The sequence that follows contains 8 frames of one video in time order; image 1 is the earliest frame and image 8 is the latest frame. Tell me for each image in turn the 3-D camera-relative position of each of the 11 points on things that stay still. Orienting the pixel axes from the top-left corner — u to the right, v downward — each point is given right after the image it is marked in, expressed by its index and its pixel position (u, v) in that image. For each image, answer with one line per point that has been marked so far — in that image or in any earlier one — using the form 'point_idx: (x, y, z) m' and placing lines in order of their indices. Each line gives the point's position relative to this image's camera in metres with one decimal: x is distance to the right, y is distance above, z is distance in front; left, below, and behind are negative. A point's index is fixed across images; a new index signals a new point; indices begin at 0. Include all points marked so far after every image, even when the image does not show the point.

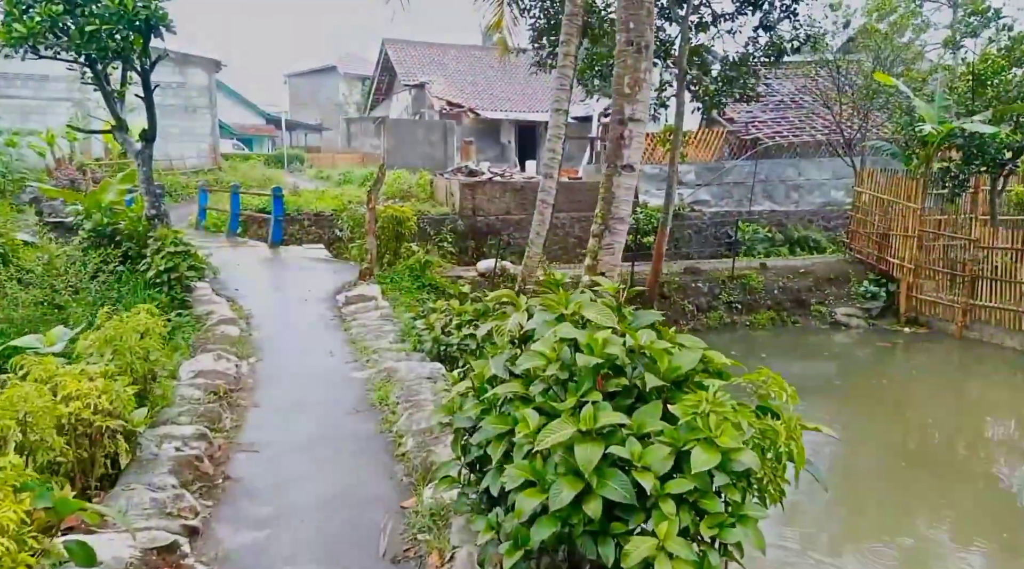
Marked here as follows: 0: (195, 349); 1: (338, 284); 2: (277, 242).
0: (-2.4, -0.5, +5.7) m
1: (-2.0, 0.0, +8.8) m
2: (-3.4, +0.6, +10.7) m
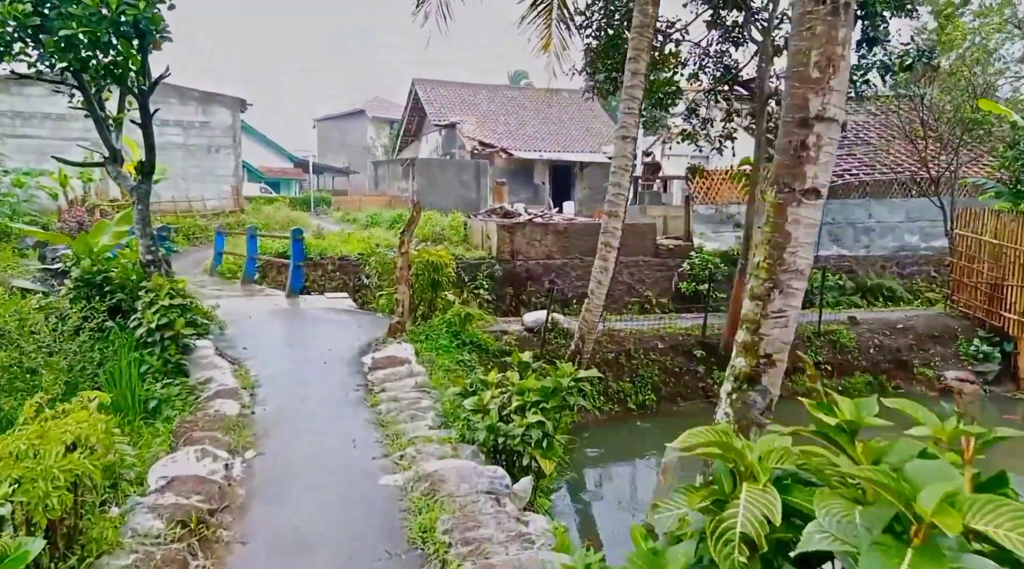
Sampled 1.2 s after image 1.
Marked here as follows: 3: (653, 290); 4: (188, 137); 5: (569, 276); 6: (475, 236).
0: (-2.0, -0.9, +4.4) m
1: (-1.5, -0.6, +7.5) m
2: (-2.7, -0.1, +9.5) m
3: (+2.5, -0.1, +13.1) m
4: (-7.9, +3.6, +18.5) m
5: (+1.0, +0.1, +13.2) m
6: (-0.7, +0.9, +13.8) m
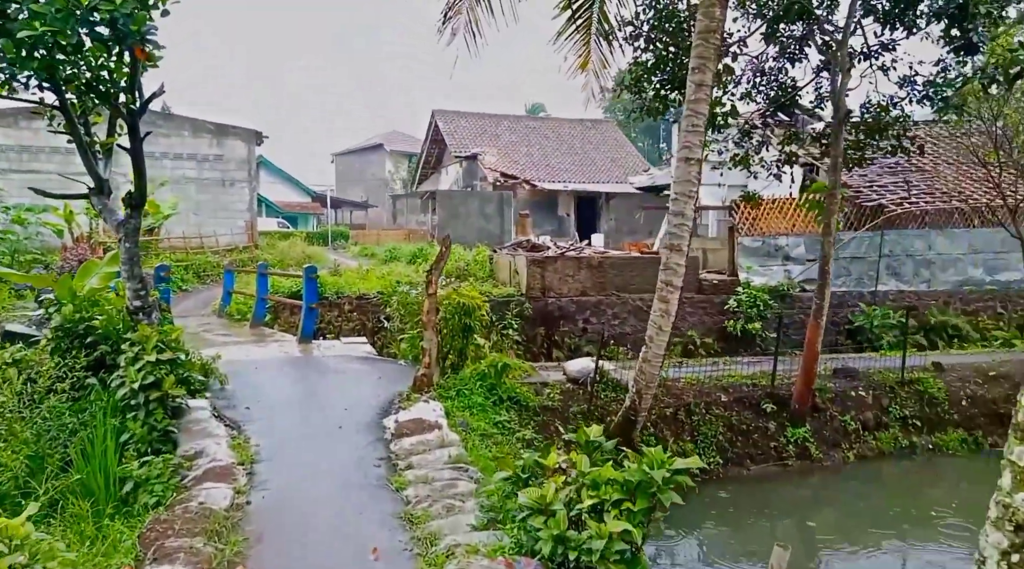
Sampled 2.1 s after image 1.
0: (-1.6, -1.2, +3.3) m
1: (-1.1, -1.0, +6.5) m
2: (-2.3, -0.6, +8.5) m
3: (+3.0, -0.7, +12.0) m
4: (-7.3, +2.7, +17.8) m
5: (+1.5, -0.5, +12.2) m
6: (-0.2, +0.2, +12.9) m
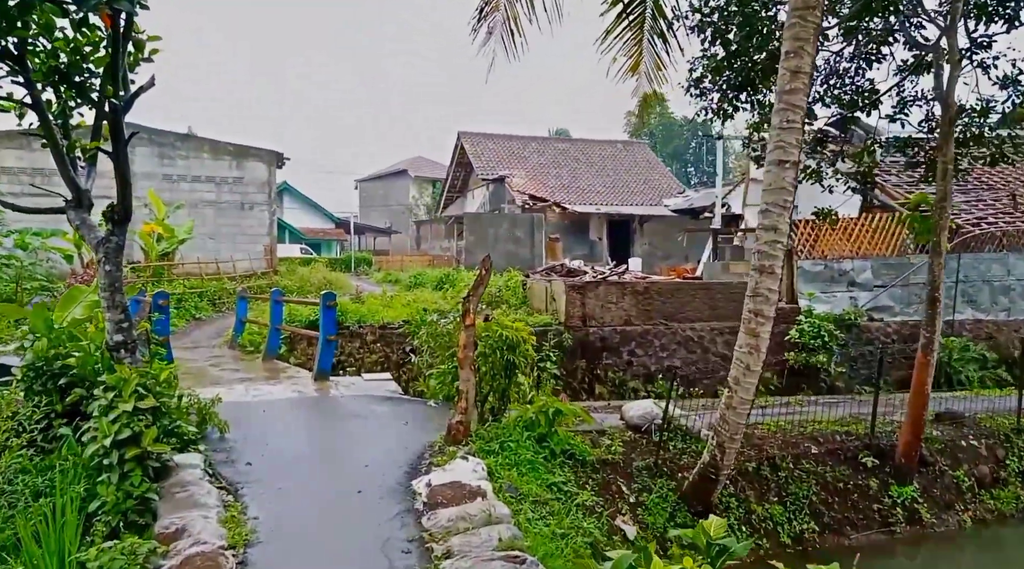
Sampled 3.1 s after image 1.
0: (-1.3, -1.3, +2.3) m
1: (-0.7, -1.2, +5.4) m
2: (-1.9, -0.9, +7.5) m
3: (+3.5, -1.1, +10.9) m
4: (-6.6, +2.1, +17.0) m
5: (+2.0, -0.9, +11.1) m
6: (+0.4, -0.2, +11.8) m
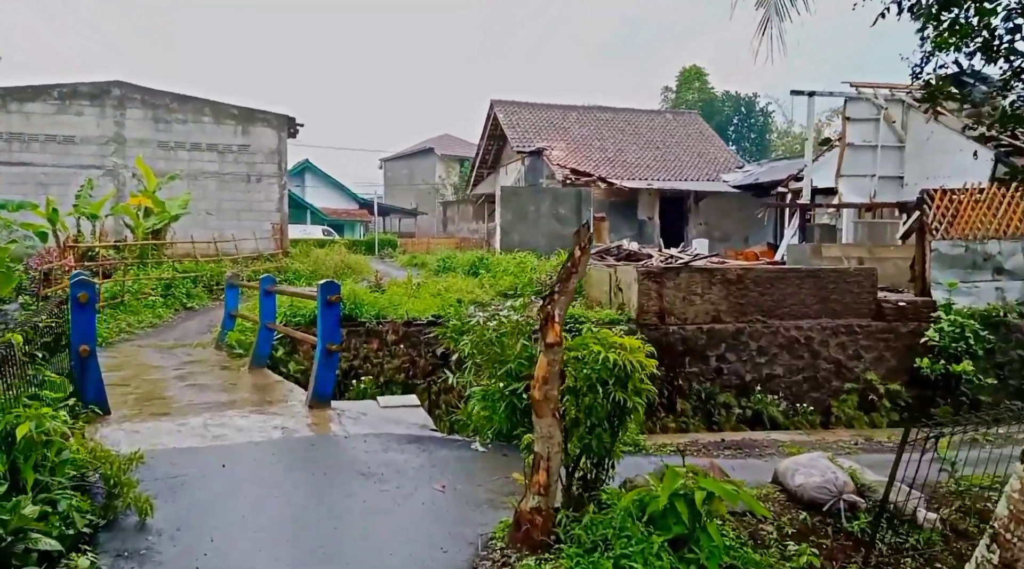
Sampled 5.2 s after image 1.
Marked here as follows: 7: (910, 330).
0: (-1.0, -1.3, +0.1) m
1: (-0.2, -1.1, +3.2) m
2: (-1.3, -0.8, +5.3) m
3: (+4.2, -1.0, +8.5) m
4: (-5.7, +2.4, +14.9) m
5: (+2.7, -0.8, +8.7) m
6: (+1.1, 0.0, +9.5) m
7: (+4.8, -0.5, +9.1) m
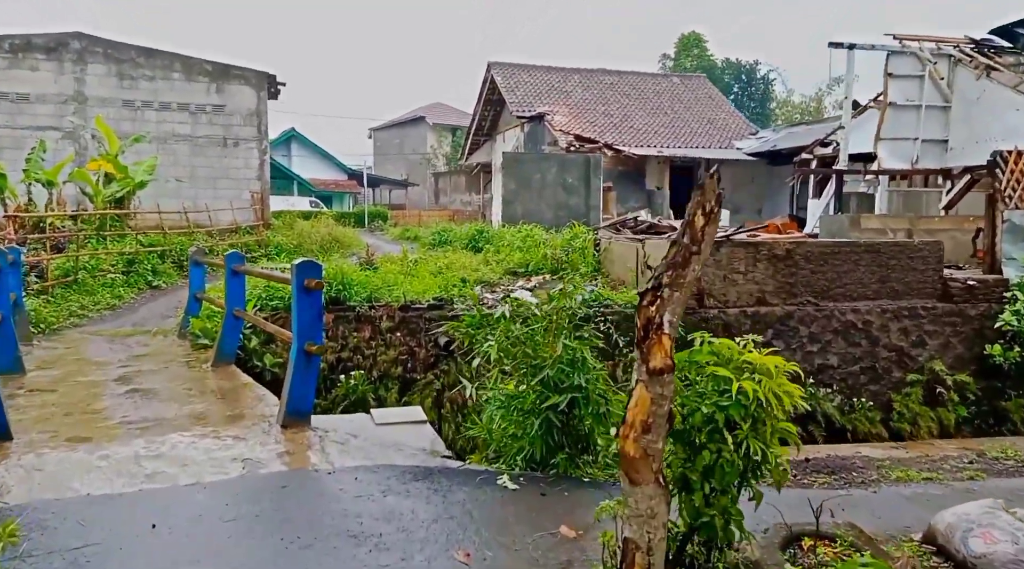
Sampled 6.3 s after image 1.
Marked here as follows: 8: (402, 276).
0: (-0.7, -1.4, -1.1) m
1: (0.0, -1.1, +2.0) m
2: (-1.1, -0.7, +4.1) m
3: (+4.3, -0.8, +7.4) m
4: (-5.7, +2.8, +13.5) m
5: (+2.8, -0.5, +7.6) m
6: (+1.2, +0.2, +8.3) m
7: (+4.9, -0.3, +7.9) m
8: (-1.2, +0.1, +7.8) m
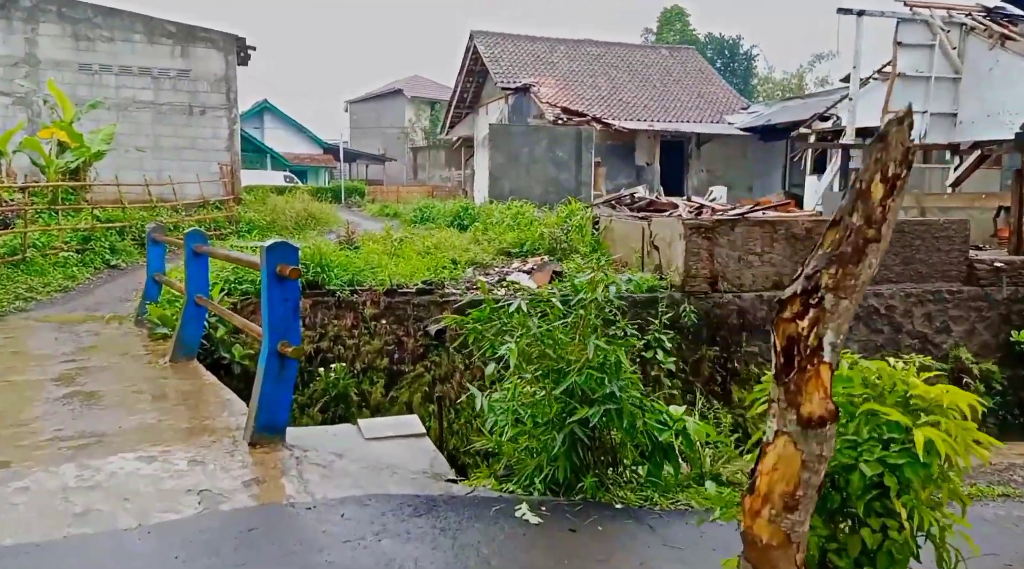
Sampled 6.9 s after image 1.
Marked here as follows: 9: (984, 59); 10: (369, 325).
0: (-0.5, -1.5, -1.7) m
1: (+0.1, -1.1, +1.4) m
2: (-1.1, -0.6, +3.4) m
3: (+4.3, -0.6, +6.8) m
4: (-5.9, +3.2, +12.6) m
5: (+2.8, -0.4, +7.0) m
6: (+1.2, +0.4, +7.7) m
7: (+4.9, -0.1, +7.4) m
8: (-1.2, +0.3, +7.1) m
9: (+6.8, +3.2, +10.8) m
10: (-1.1, -0.3, +5.8) m
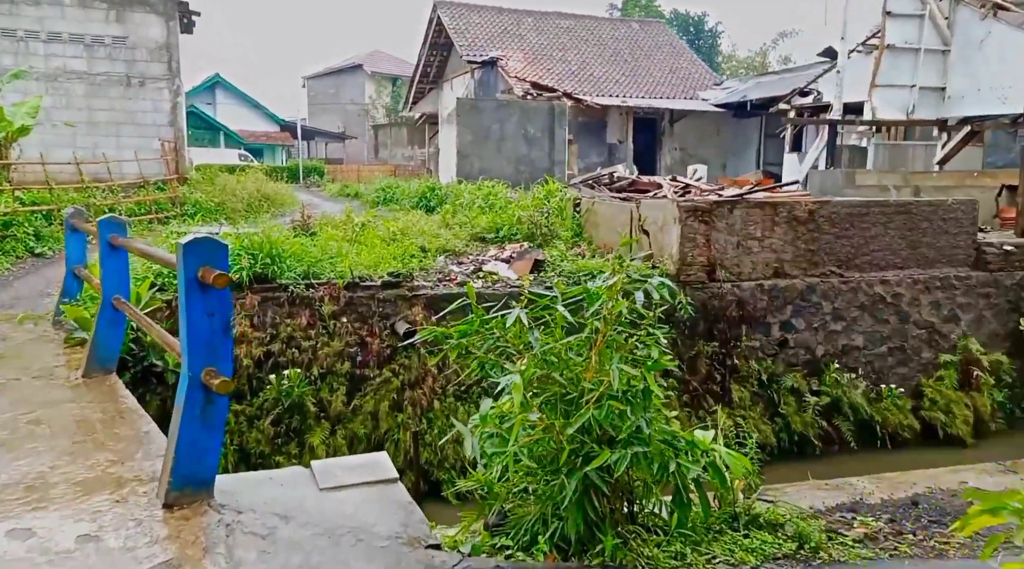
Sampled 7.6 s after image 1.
0: (-0.3, -1.6, -2.4) m
1: (+0.2, -1.2, +0.7) m
2: (-1.1, -0.6, +2.7) m
3: (+4.1, -0.5, +6.3) m
4: (-6.3, +3.4, +11.5) m
5: (+2.6, -0.2, +6.4) m
6: (+0.9, +0.5, +7.0) m
7: (+4.7, 0.0, +6.9) m
8: (-1.4, +0.3, +6.3) m
9: (+6.4, +3.5, +10.4) m
10: (-1.2, -0.3, +5.1) m
